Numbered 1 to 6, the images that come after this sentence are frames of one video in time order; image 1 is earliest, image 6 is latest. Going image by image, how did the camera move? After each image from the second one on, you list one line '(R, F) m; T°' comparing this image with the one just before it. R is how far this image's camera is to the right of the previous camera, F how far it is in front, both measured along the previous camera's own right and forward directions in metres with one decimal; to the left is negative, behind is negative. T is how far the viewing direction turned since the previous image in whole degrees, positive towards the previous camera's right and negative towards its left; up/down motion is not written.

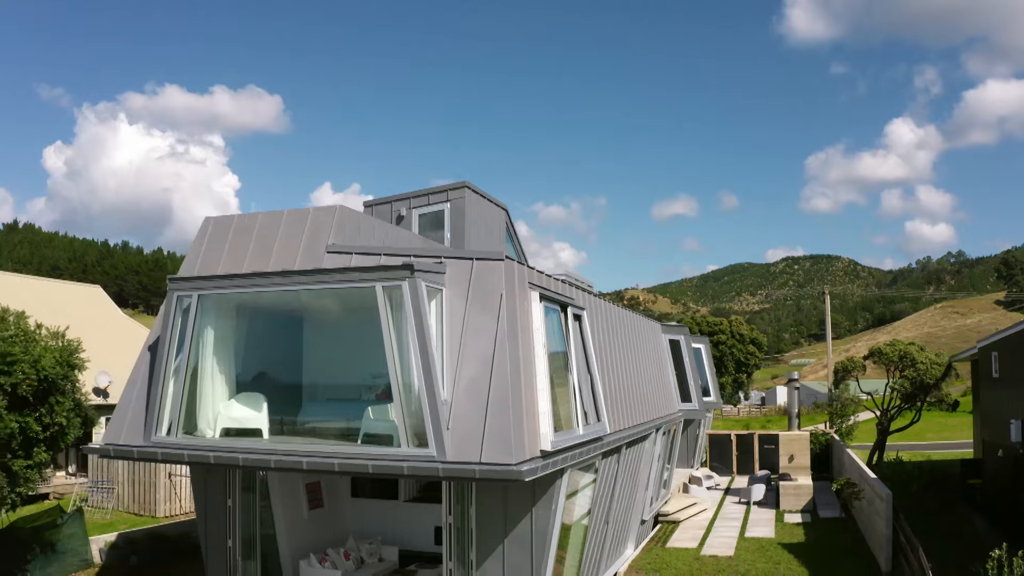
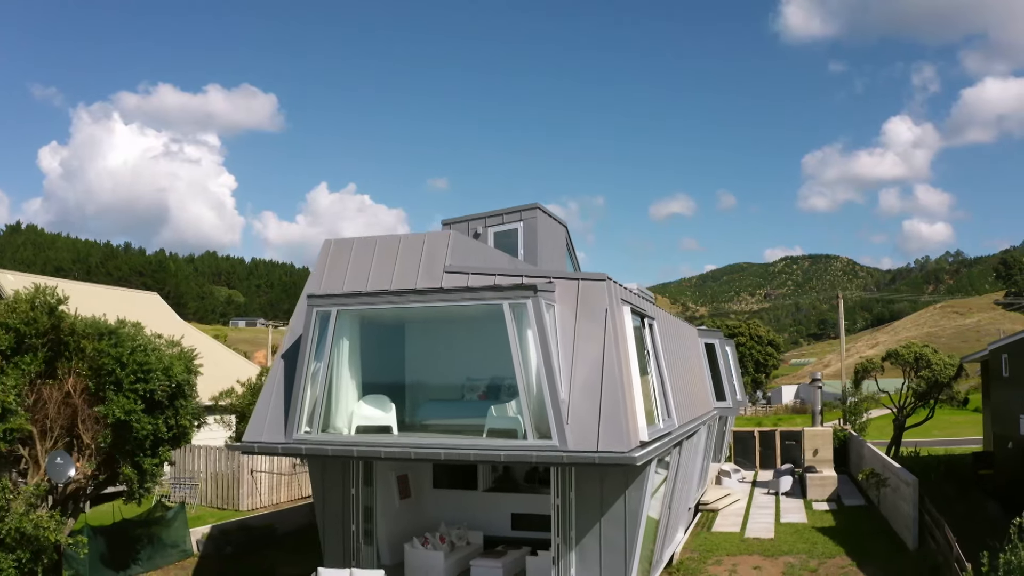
(-1.3, -1.4) m; 0°
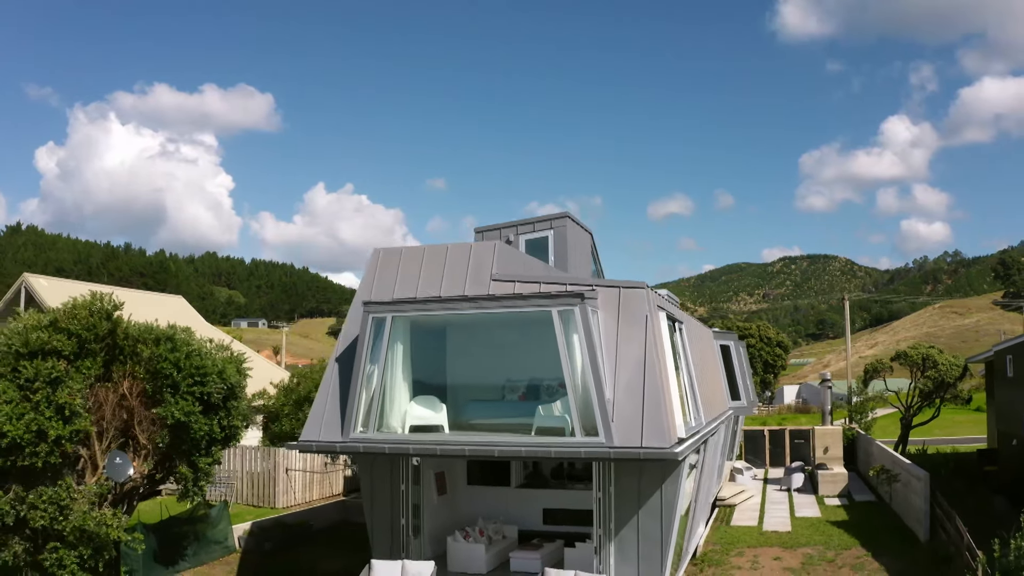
(-0.6, -0.7) m; 0°
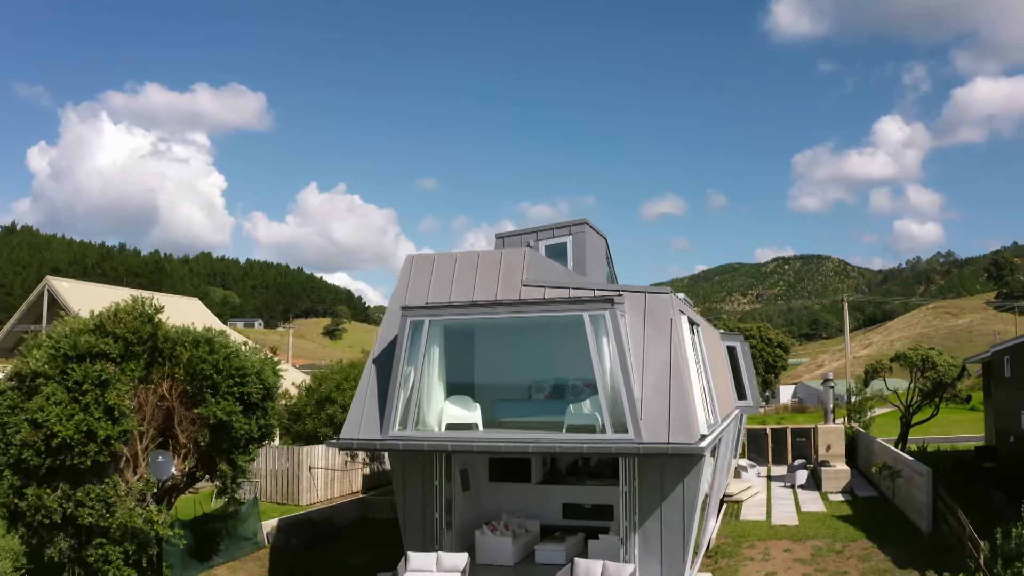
(-0.5, -0.6) m; 0°
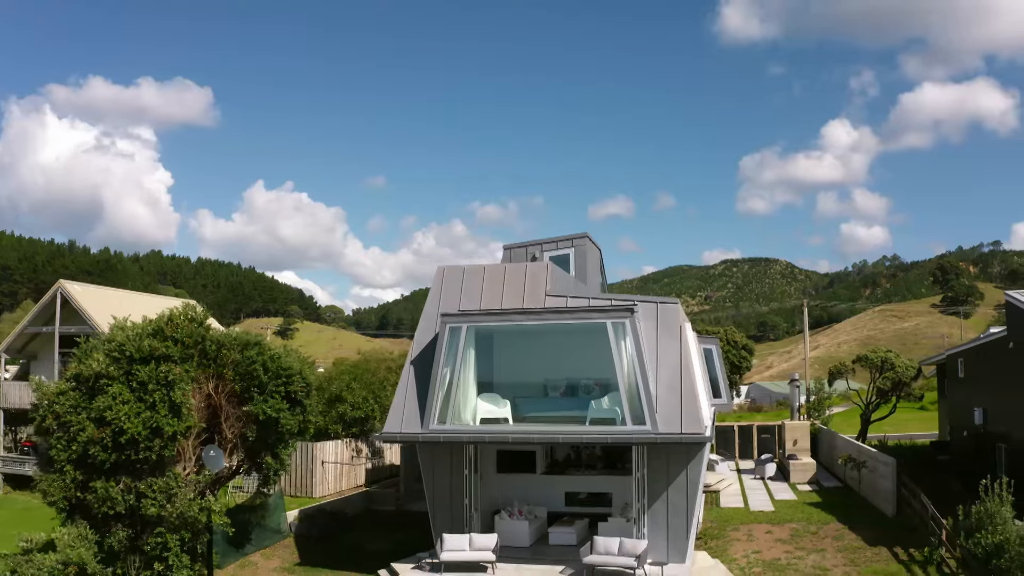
(-1.2, -1.3) m; +3°
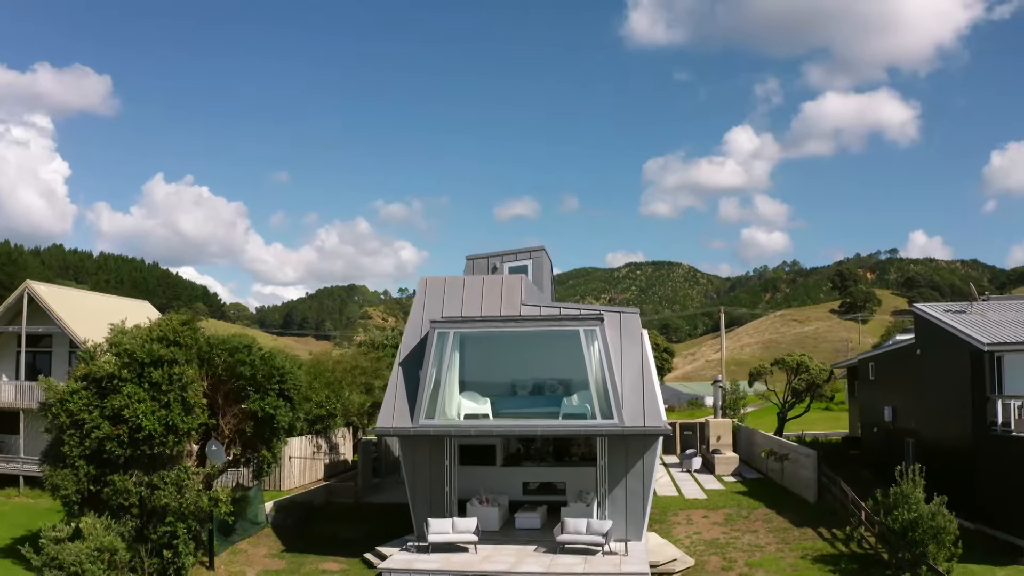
(-1.2, -1.4) m; +6°
